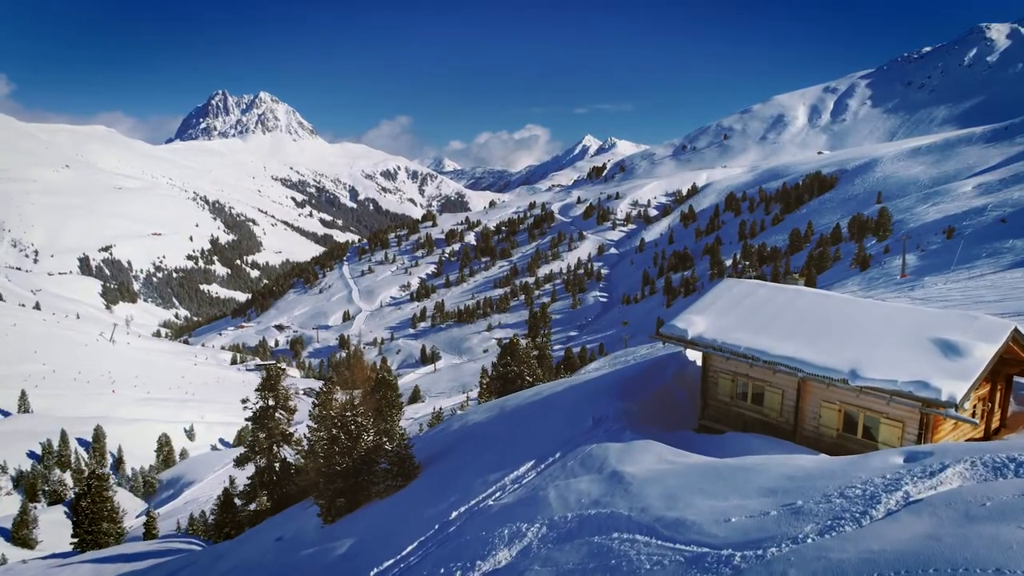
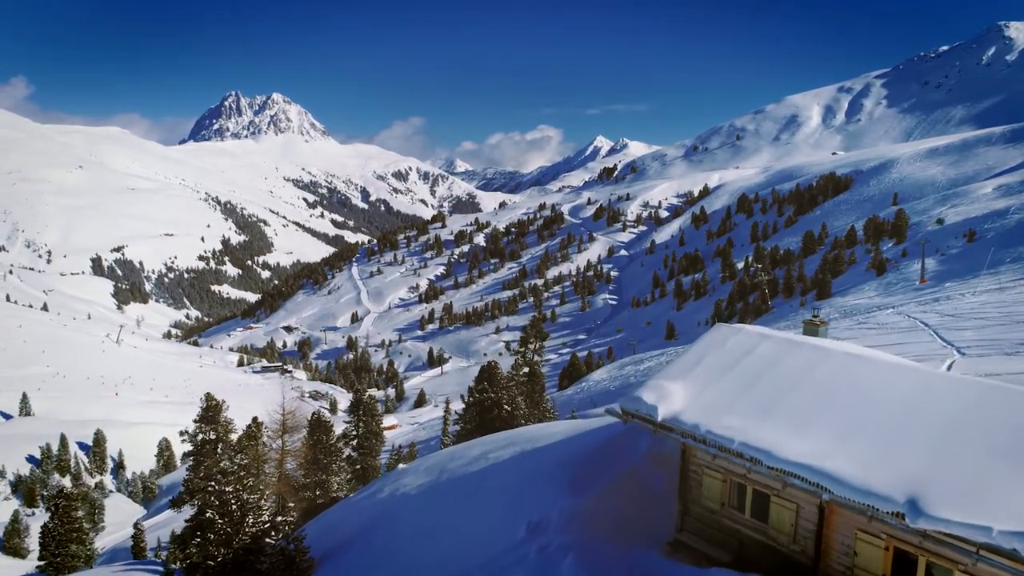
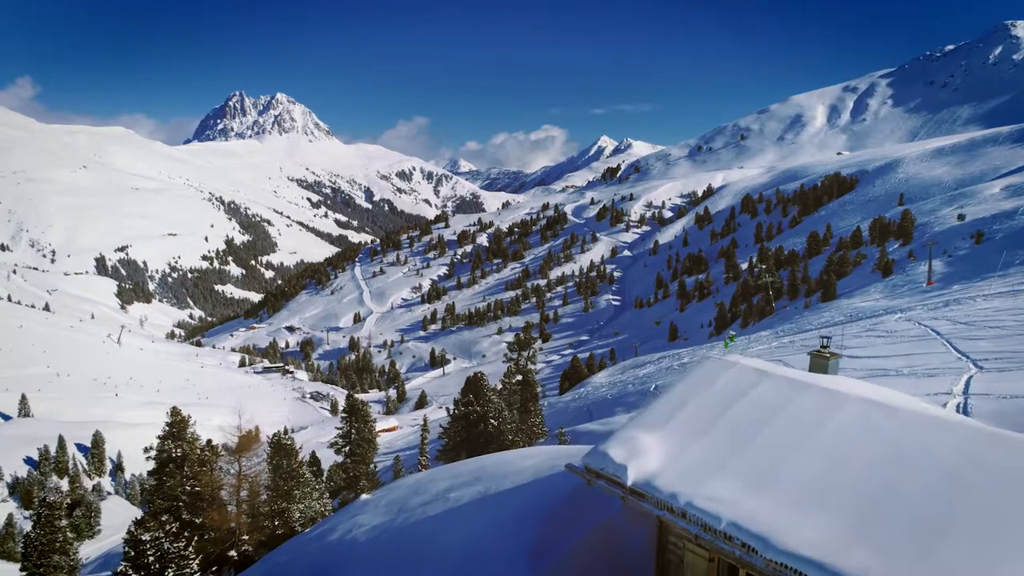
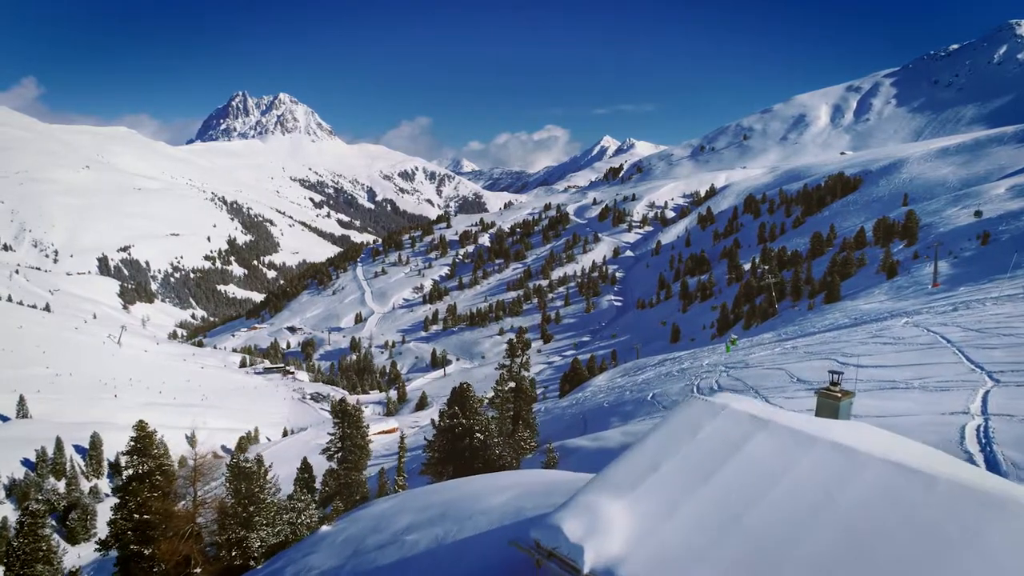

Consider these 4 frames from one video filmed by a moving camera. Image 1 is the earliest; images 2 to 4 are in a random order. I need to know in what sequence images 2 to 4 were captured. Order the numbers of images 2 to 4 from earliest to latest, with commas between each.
2, 3, 4
